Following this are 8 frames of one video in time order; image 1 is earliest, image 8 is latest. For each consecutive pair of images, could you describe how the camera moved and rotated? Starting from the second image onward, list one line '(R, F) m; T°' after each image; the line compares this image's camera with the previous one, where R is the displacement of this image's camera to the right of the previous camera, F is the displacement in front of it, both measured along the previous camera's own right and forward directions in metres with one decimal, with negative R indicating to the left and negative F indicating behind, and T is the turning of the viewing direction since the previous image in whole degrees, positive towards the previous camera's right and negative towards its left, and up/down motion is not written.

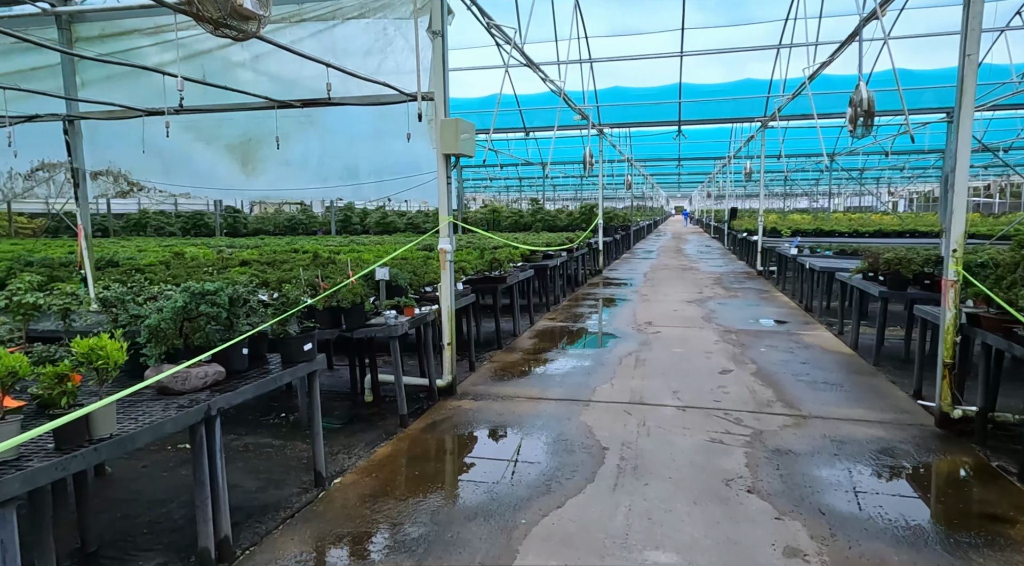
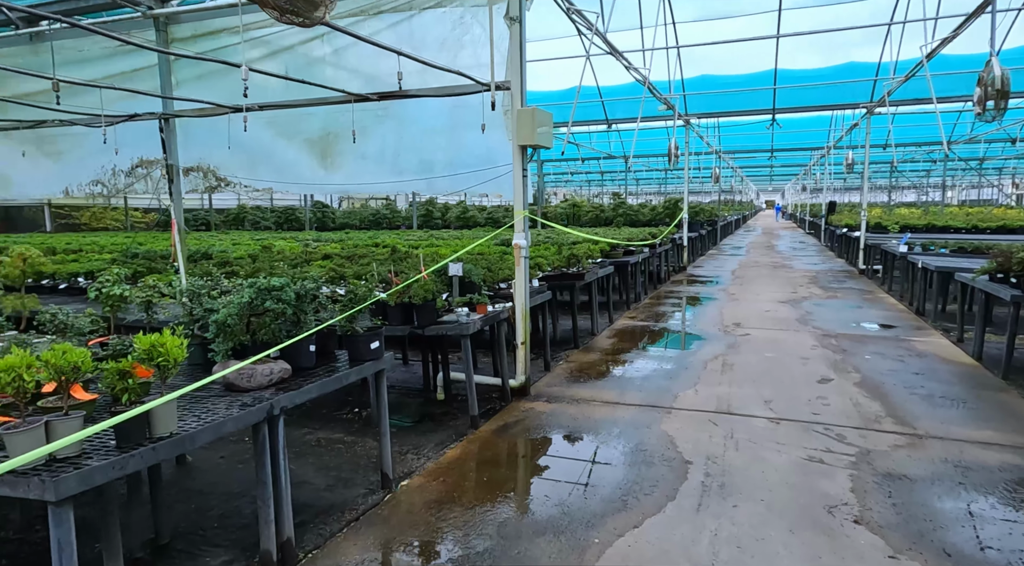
(0.0, +0.2) m; -7°
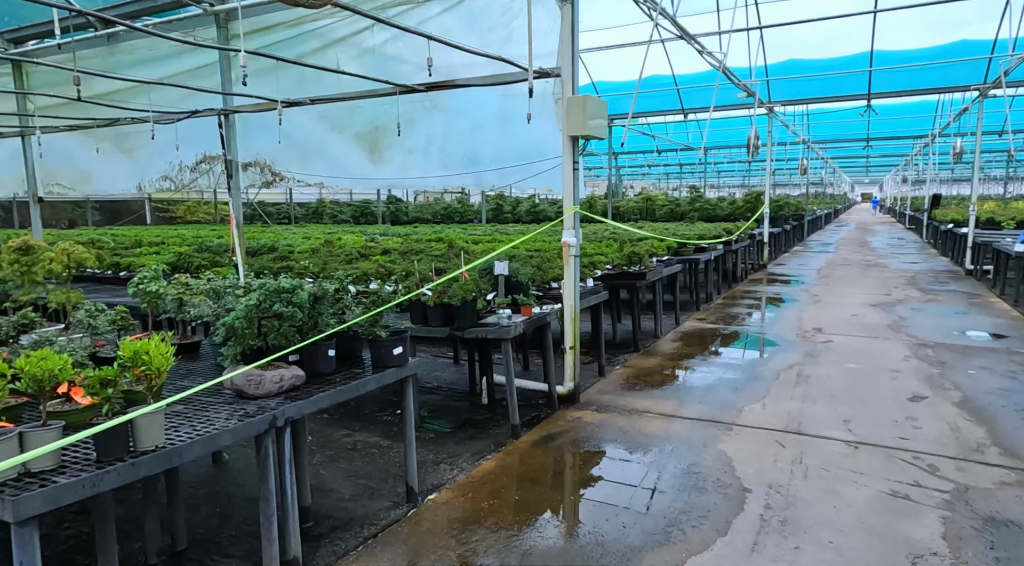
(+0.2, +0.4) m; -7°
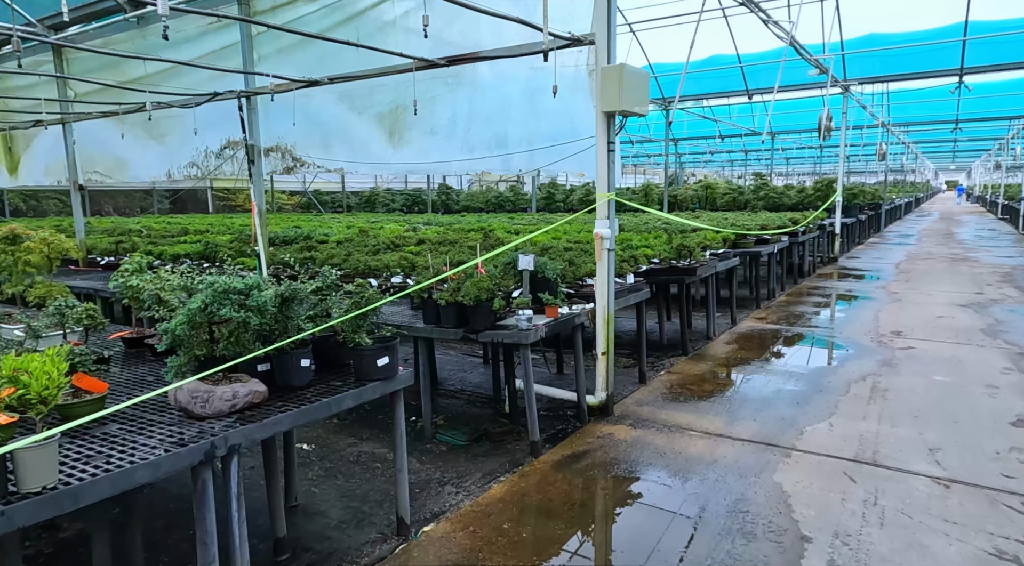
(+0.2, +0.6) m; -5°
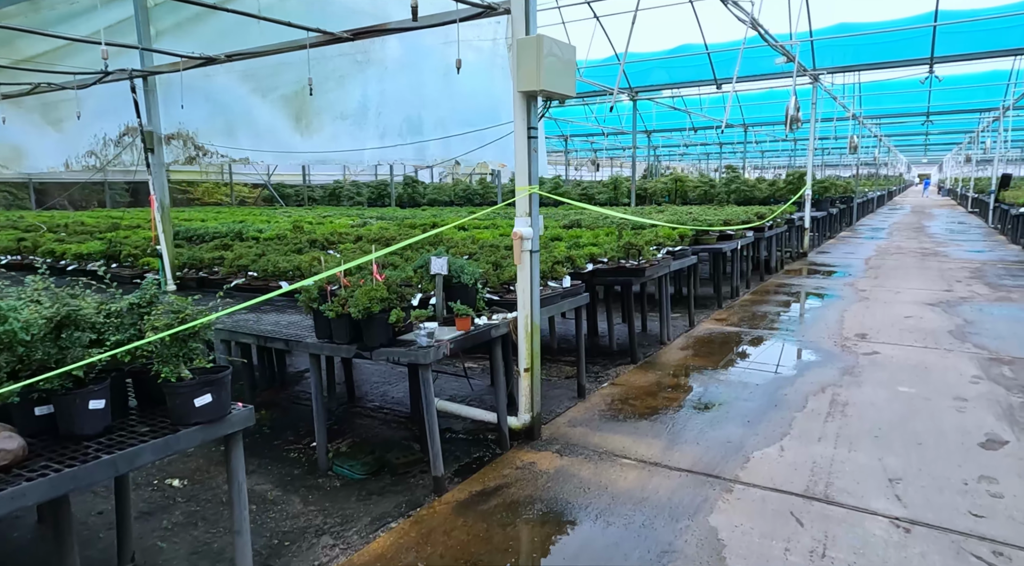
(+0.4, +0.6) m; +2°
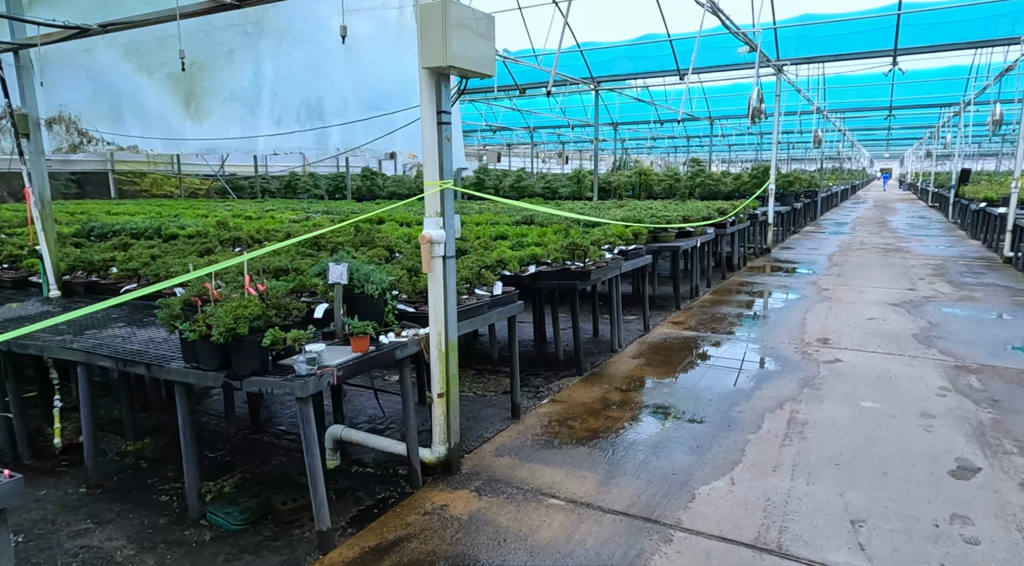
(+0.3, +0.6) m; +2°
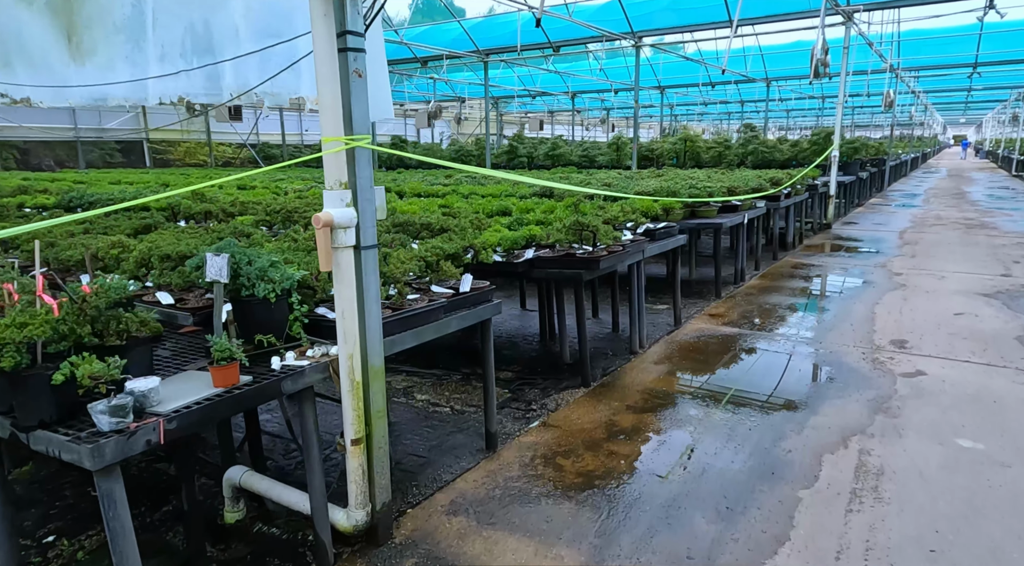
(+0.4, +1.2) m; -4°
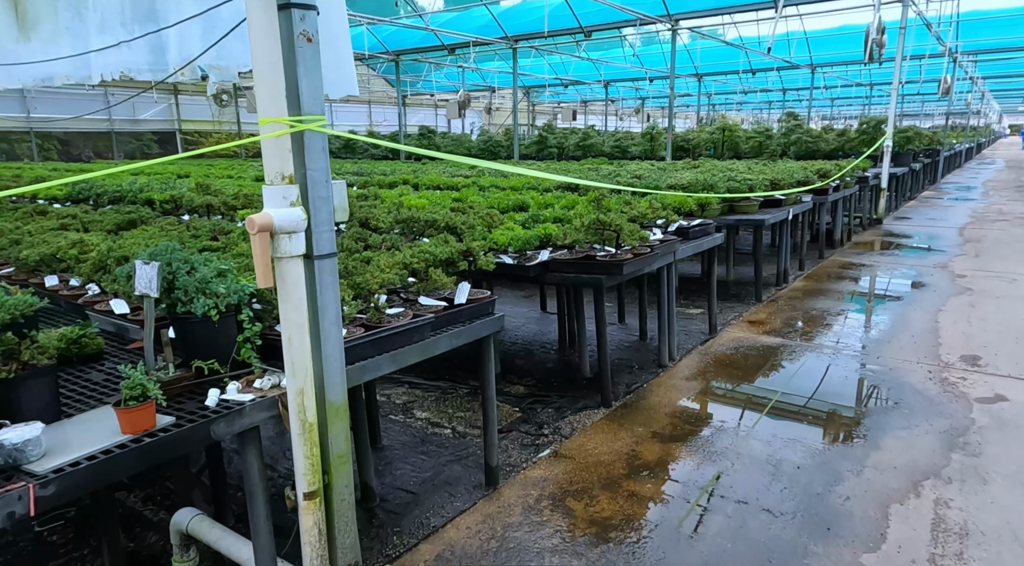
(+0.1, +0.5) m; -3°
